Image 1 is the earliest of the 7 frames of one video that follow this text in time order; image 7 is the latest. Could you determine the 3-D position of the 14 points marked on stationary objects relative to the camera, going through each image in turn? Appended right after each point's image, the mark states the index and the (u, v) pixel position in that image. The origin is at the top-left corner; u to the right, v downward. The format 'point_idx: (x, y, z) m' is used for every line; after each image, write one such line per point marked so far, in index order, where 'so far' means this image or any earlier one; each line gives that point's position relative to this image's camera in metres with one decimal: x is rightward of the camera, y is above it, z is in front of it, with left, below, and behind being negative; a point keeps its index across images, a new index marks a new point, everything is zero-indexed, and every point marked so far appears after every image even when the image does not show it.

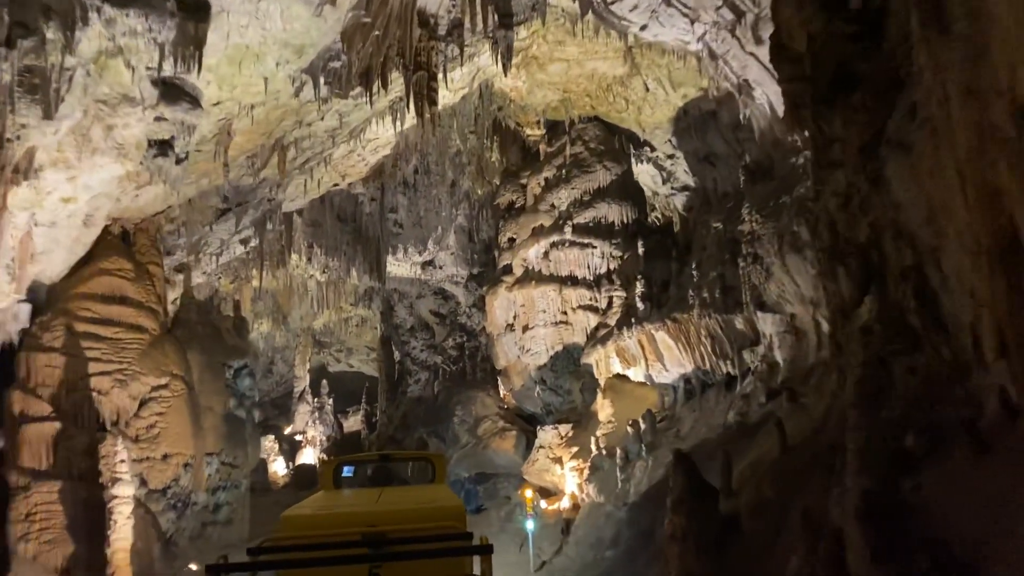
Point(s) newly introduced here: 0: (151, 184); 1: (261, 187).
0: (-3.2, +0.9, +7.7) m
1: (-2.7, +1.1, +9.2) m
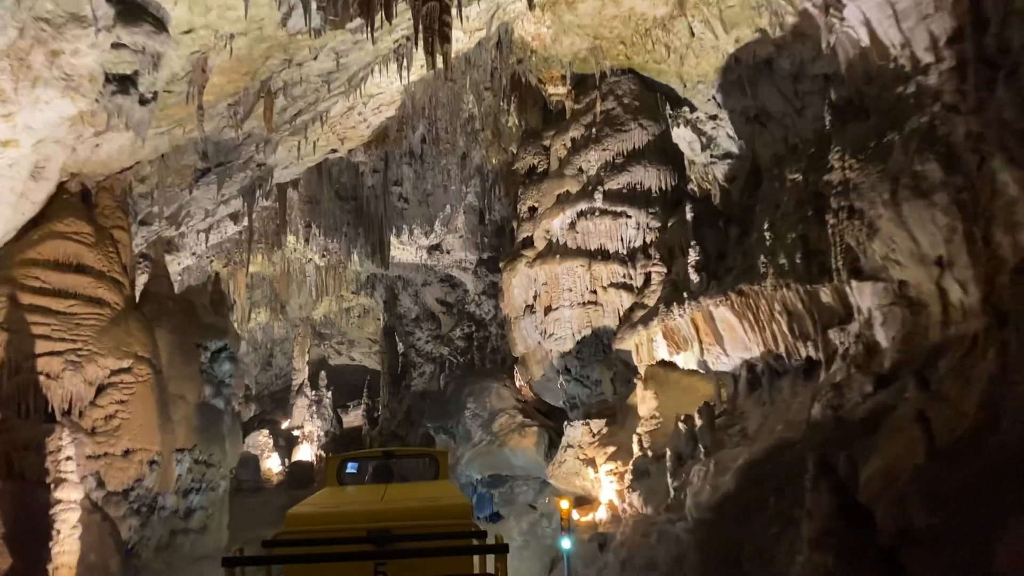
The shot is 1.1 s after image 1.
0: (-3.0, +1.2, +6.5) m
1: (-2.5, +1.4, +8.0) m
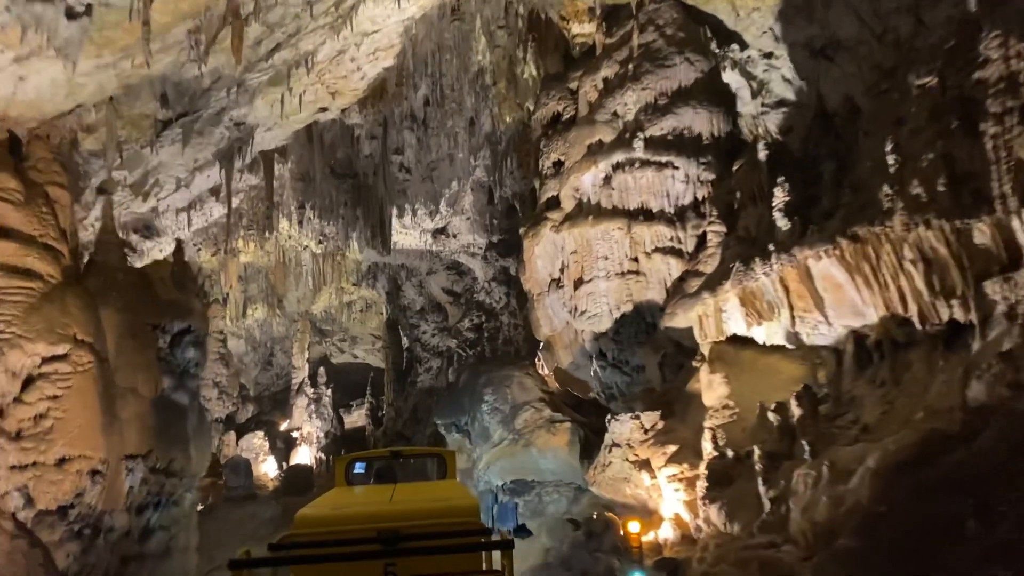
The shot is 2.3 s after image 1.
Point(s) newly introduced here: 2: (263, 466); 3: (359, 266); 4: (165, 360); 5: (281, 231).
0: (-2.9, +1.4, +5.2) m
1: (-2.3, +1.6, +6.7) m
2: (-5.1, -3.7, +17.8) m
3: (-3.1, +0.4, +17.2) m
4: (-2.5, -0.5, +6.3) m
5: (-4.0, +1.0, +14.9) m
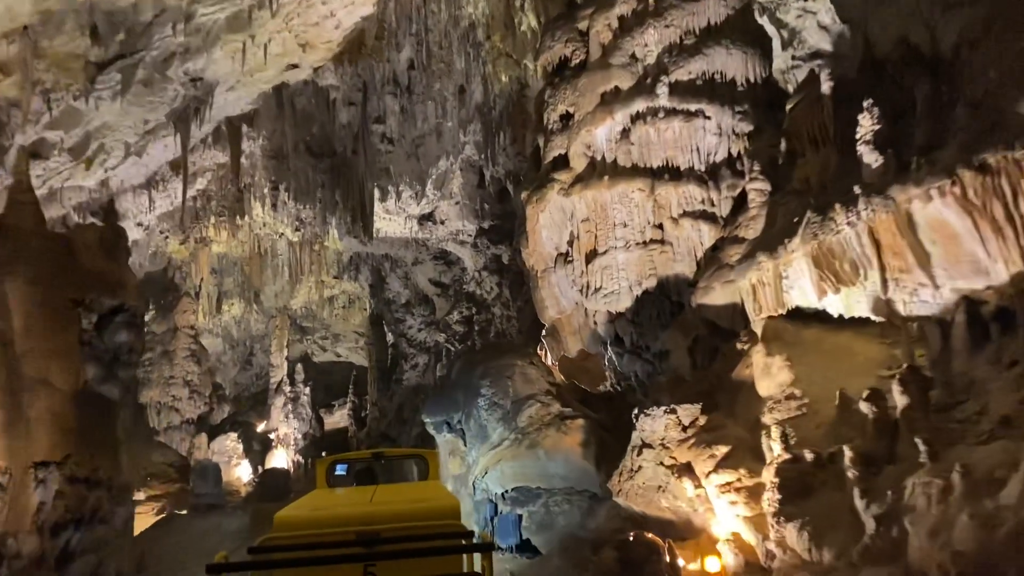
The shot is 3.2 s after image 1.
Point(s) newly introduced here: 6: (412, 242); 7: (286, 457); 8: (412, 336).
0: (-2.8, +1.6, +4.1) m
1: (-2.3, +1.7, +5.6) m
2: (-5.3, -3.5, +16.6) m
3: (-3.2, +0.5, +16.1) m
4: (-2.5, -0.4, +5.2) m
5: (-4.1, +1.1, +13.7) m
6: (-1.8, +0.8, +15.5) m
7: (-4.5, -3.4, +17.0) m
8: (-1.9, -0.9, +16.4) m
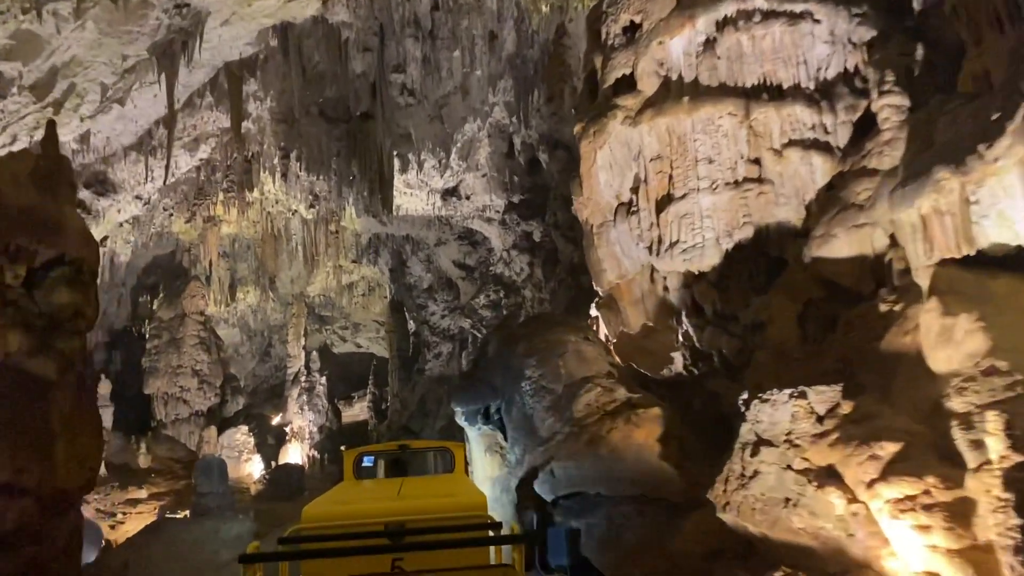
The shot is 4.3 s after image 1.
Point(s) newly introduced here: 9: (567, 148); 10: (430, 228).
0: (-2.6, +1.8, +2.9) m
1: (-2.0, +2.0, +4.4) m
2: (-4.7, -3.2, +15.6) m
3: (-2.7, +0.9, +14.9) m
4: (-2.2, -0.1, +4.1) m
5: (-3.6, +1.4, +12.6) m
6: (-1.3, +1.1, +14.3) m
7: (-3.9, -3.1, +15.9) m
8: (-1.4, -0.6, +15.3) m
9: (+0.7, +1.8, +10.8) m
10: (-1.4, +1.0, +14.6) m
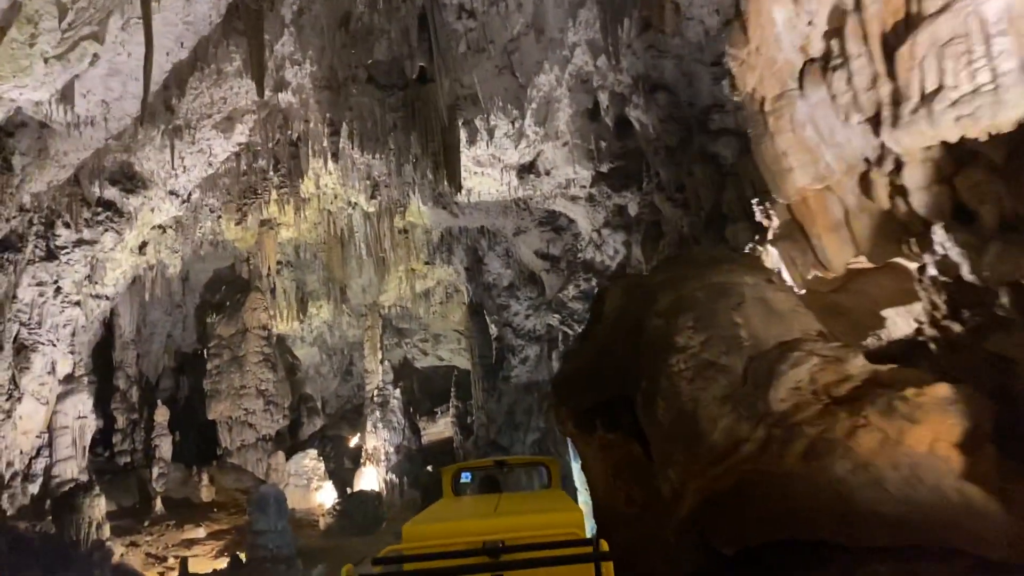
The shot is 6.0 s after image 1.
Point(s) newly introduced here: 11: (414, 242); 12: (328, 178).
0: (-2.4, +1.9, +1.3) m
1: (-1.7, +2.1, +2.8) m
2: (-3.0, -3.4, +14.0) m
3: (-1.3, +0.9, +13.2) m
4: (-1.8, 0.0, +2.4) m
5: (-2.5, +1.4, +11.1) m
6: (0.0, +1.2, +12.5) m
7: (-2.2, -3.1, +14.3) m
8: (+0.1, -0.5, +13.5) m
9: (+1.6, +2.1, +8.9) m
10: (-0.1, +1.1, +12.8) m
11: (-1.5, +0.8, +13.1) m
12: (-2.4, +1.4, +10.9) m
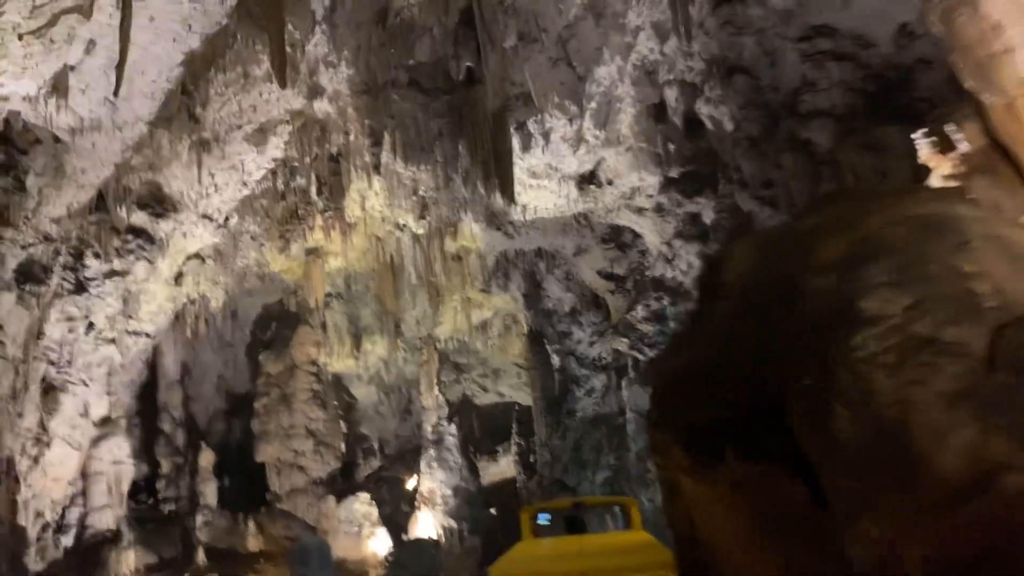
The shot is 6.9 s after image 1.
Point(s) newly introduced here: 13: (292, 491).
0: (-2.4, +2.0, +0.5) m
1: (-1.6, +2.2, +2.0) m
2: (-2.0, -3.8, +13.0) m
3: (-0.4, +0.5, +12.3) m
4: (-1.7, +0.1, +1.5) m
5: (-1.8, +1.1, +10.3) m
6: (+0.8, +0.9, +11.5) m
7: (-1.1, -3.6, +13.3) m
8: (+1.0, -0.9, +12.4) m
9: (+2.1, +1.9, +7.8) m
10: (+0.8, +0.8, +11.8) m
11: (-0.7, +0.4, +12.2) m
12: (-1.7, +1.1, +10.1) m
13: (-3.2, -2.9, +12.4) m
